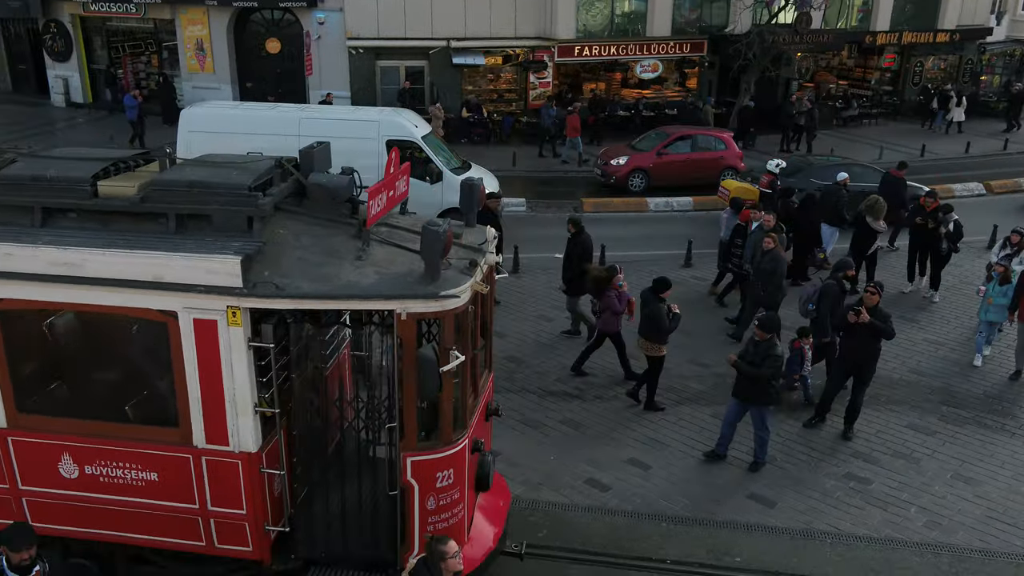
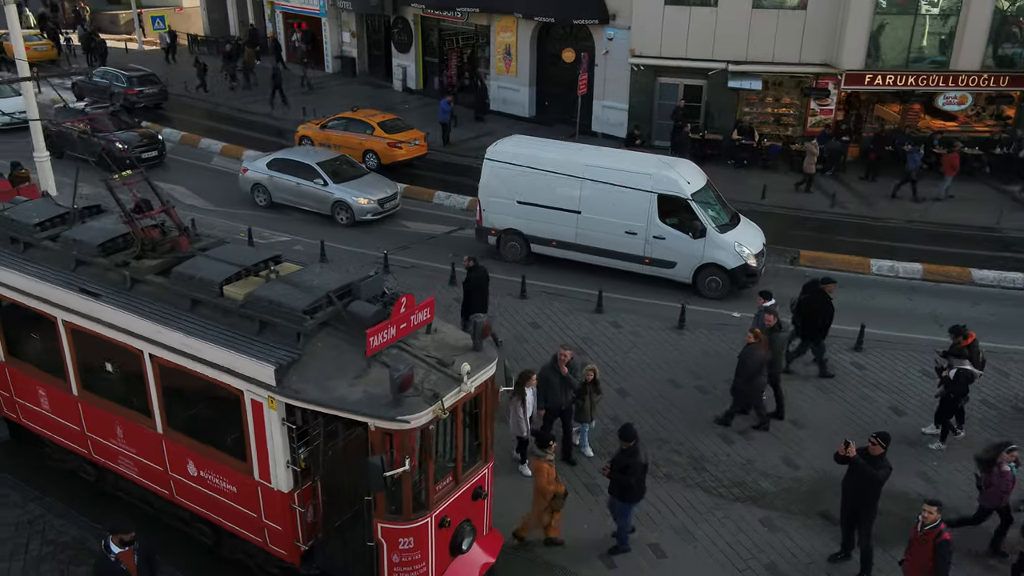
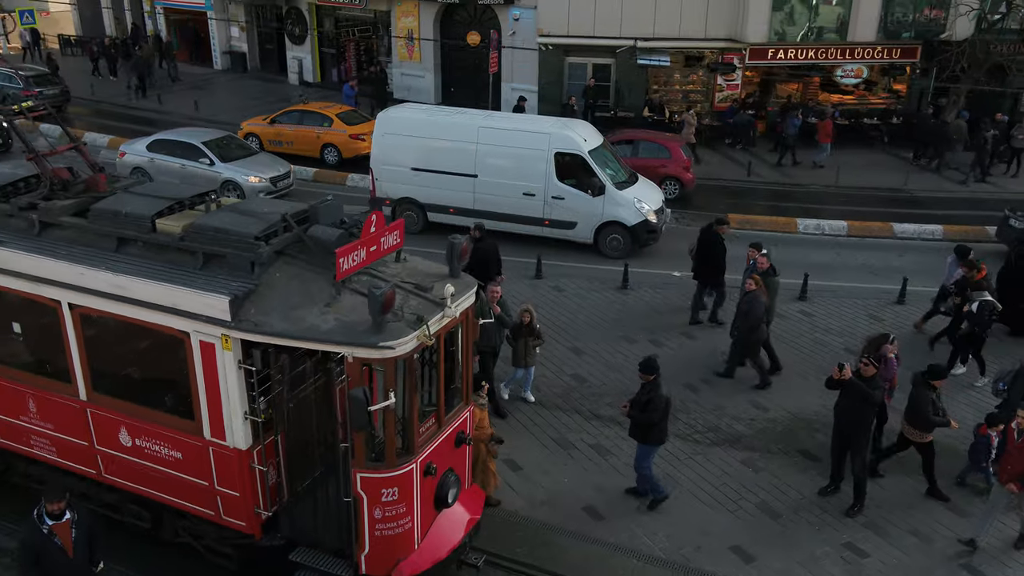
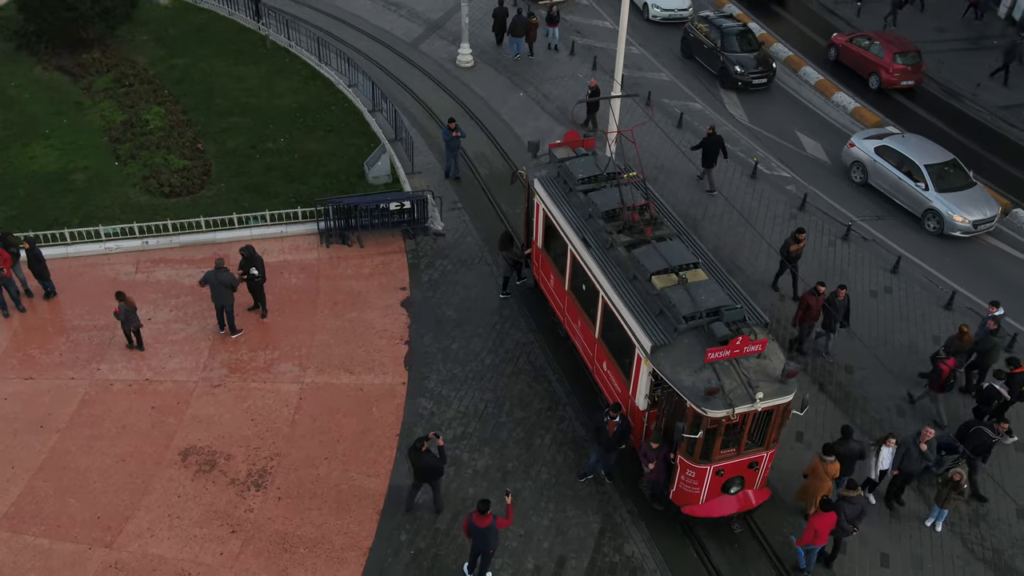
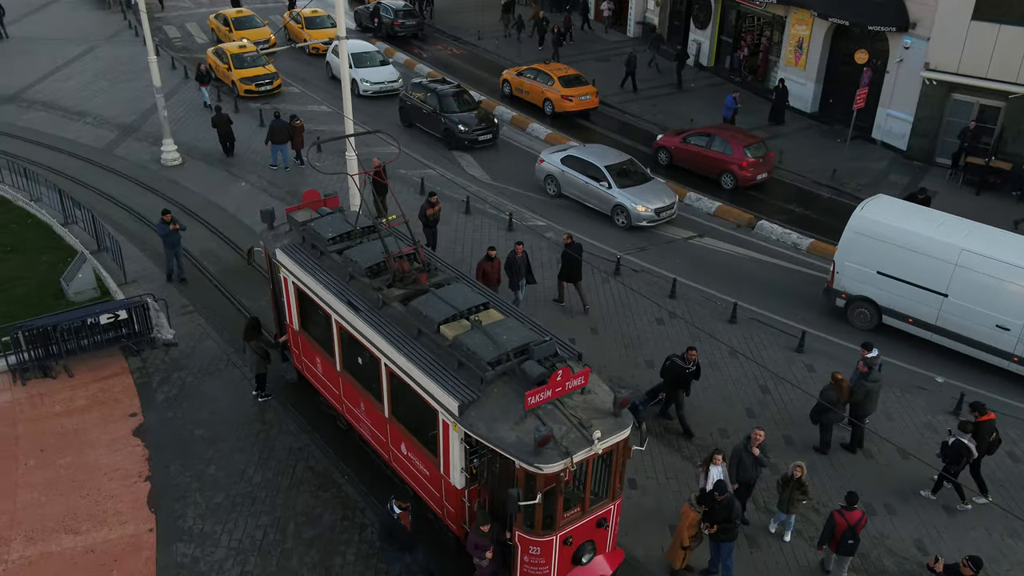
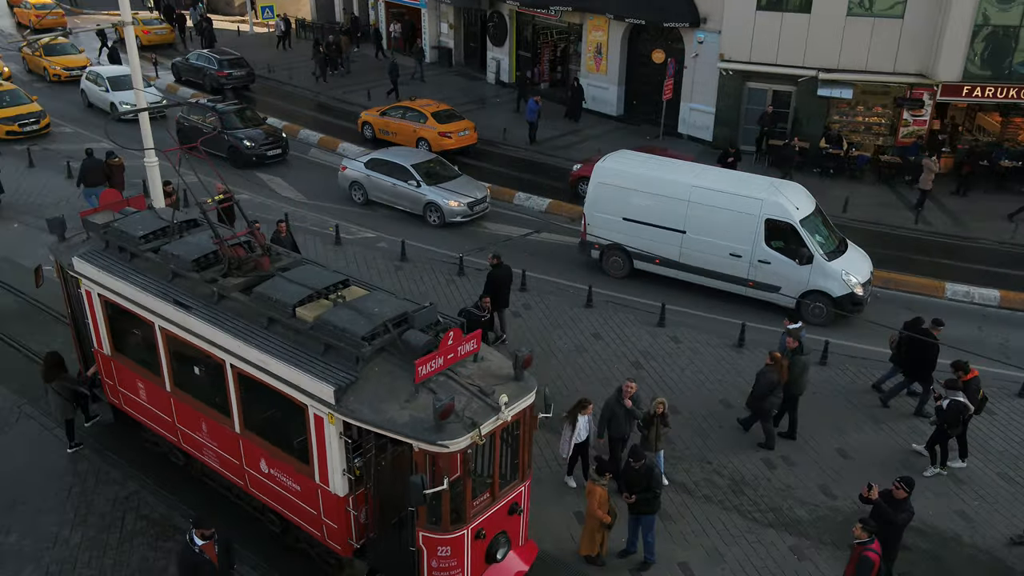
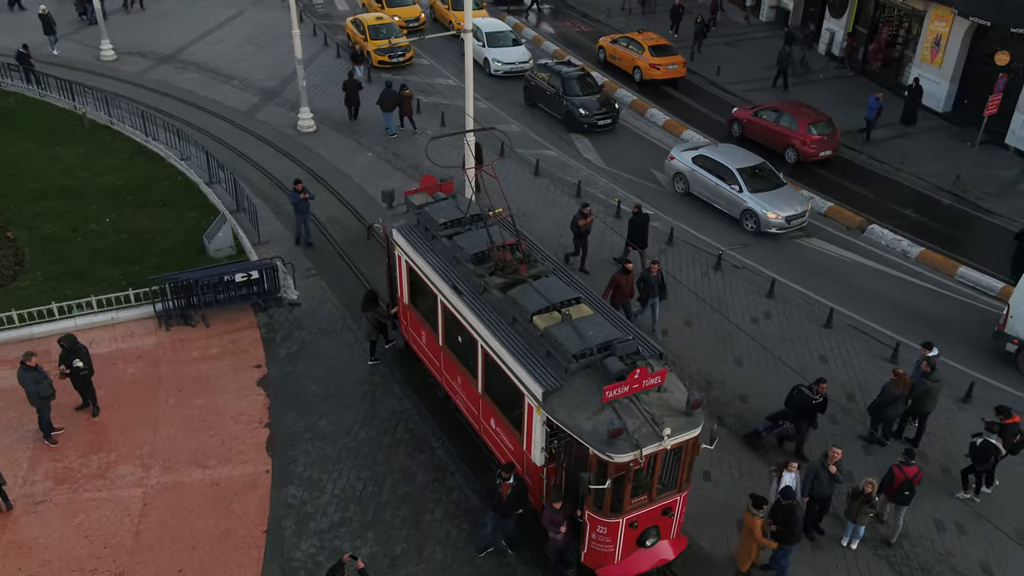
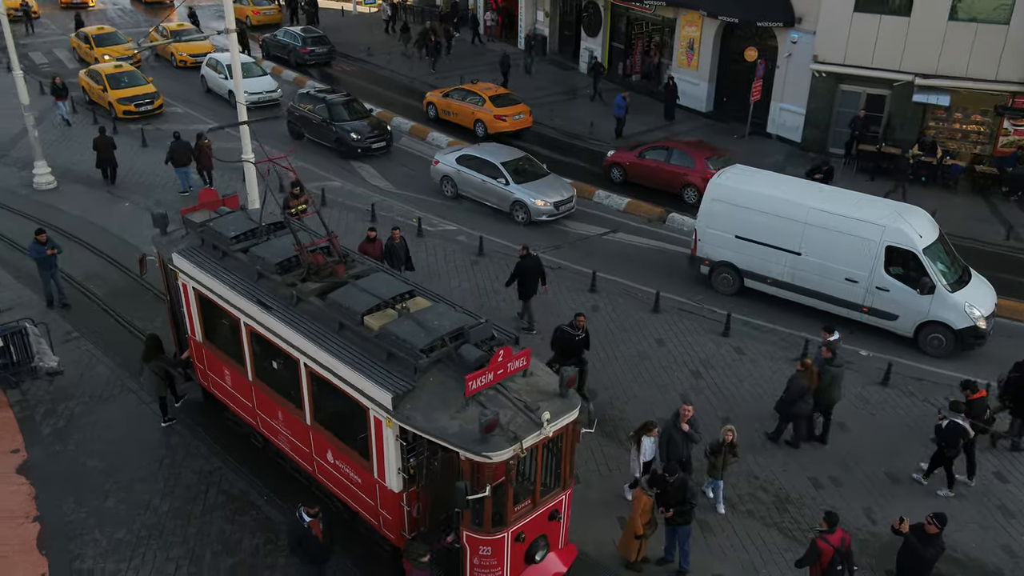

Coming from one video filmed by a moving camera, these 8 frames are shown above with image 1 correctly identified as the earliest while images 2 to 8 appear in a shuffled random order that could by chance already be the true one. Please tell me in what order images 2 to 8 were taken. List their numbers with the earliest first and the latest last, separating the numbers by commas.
3, 2, 6, 8, 5, 7, 4
